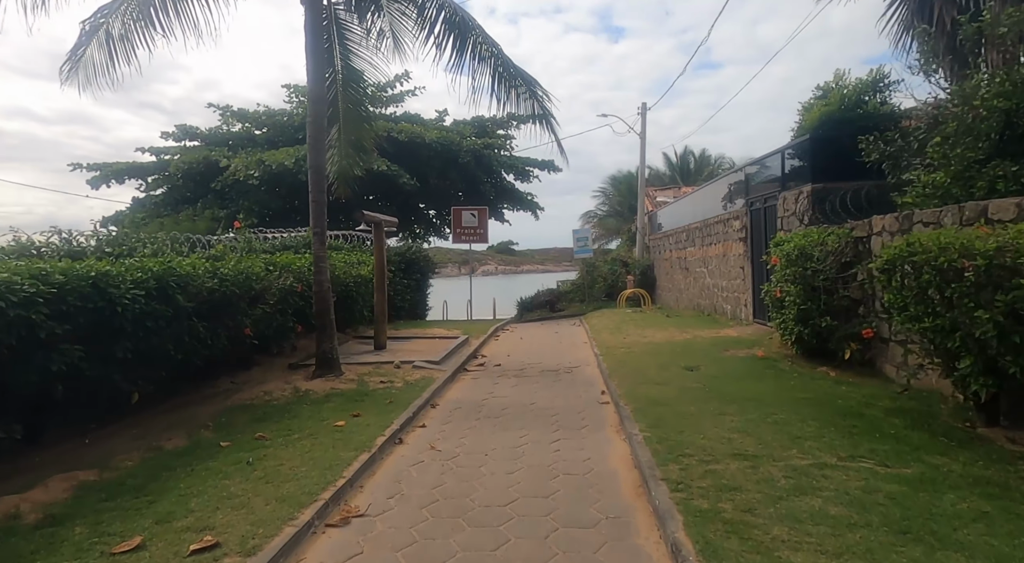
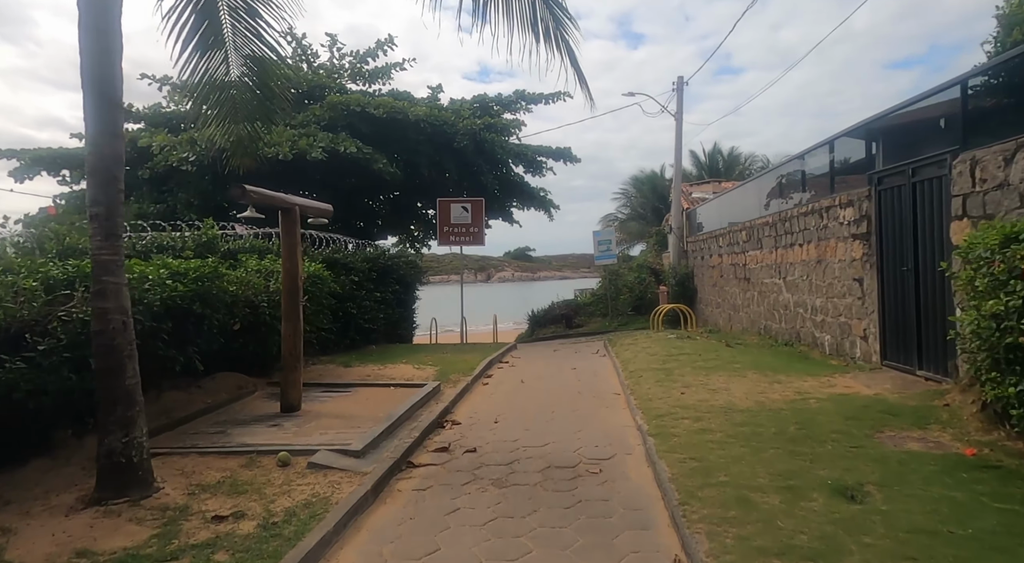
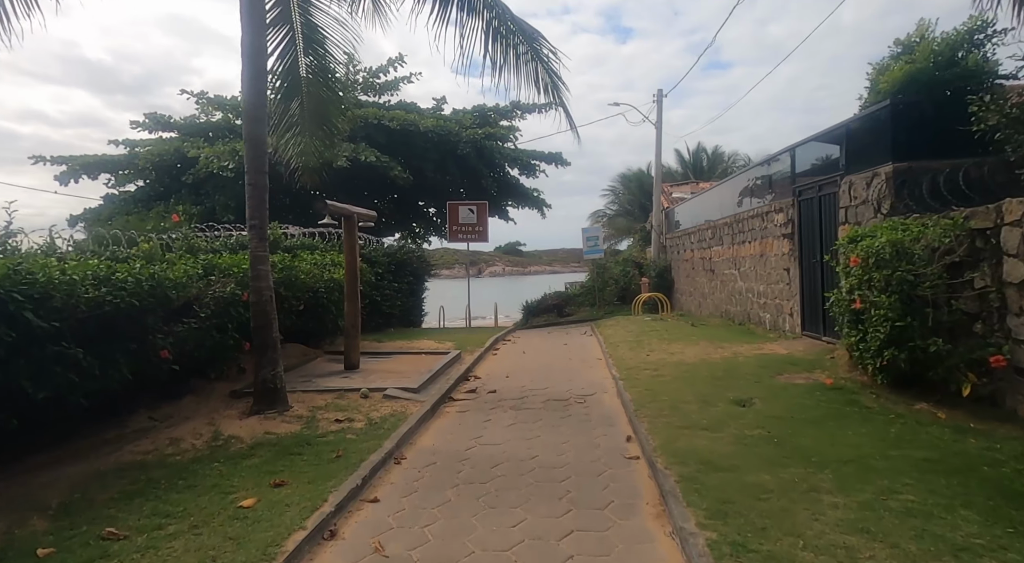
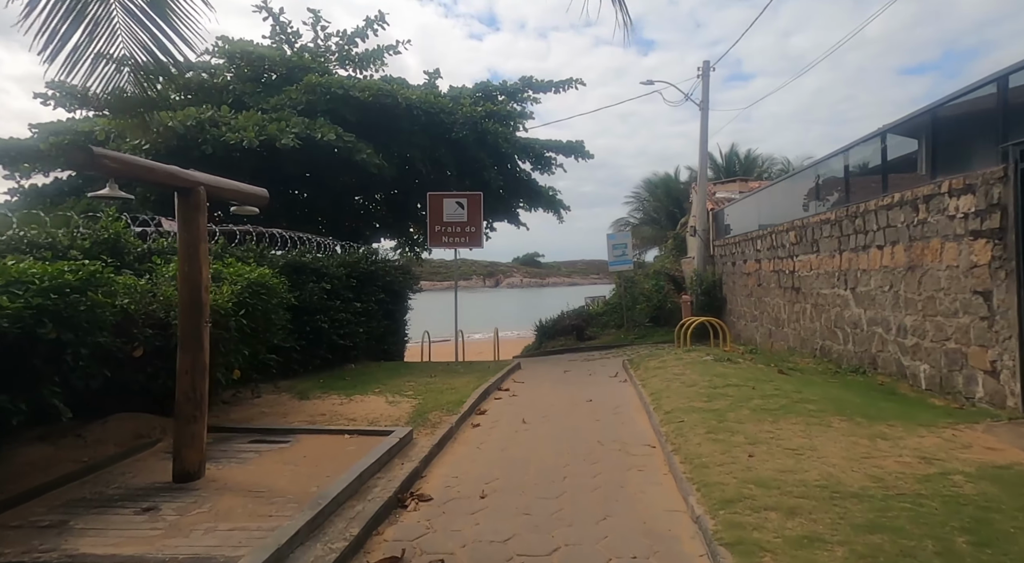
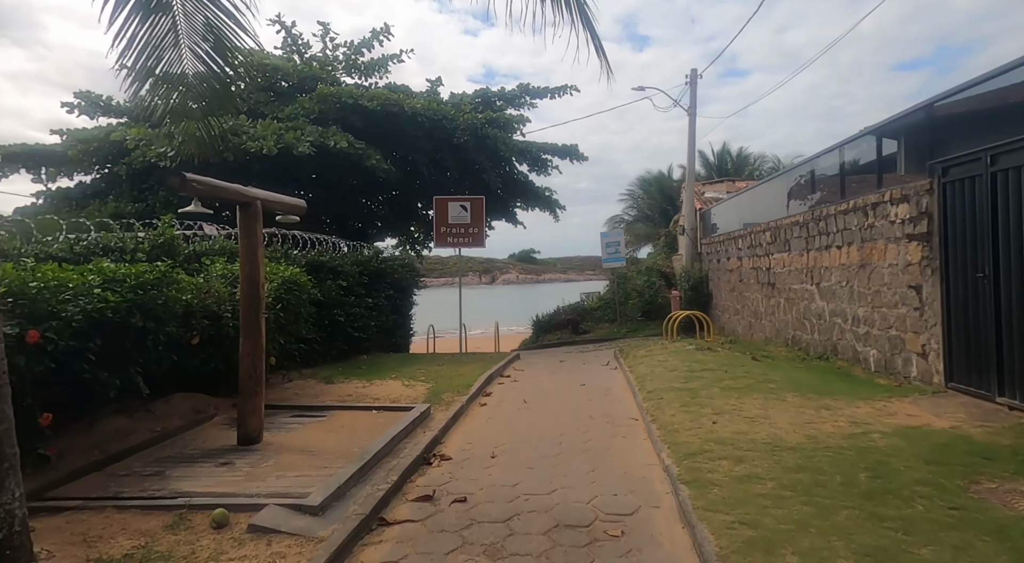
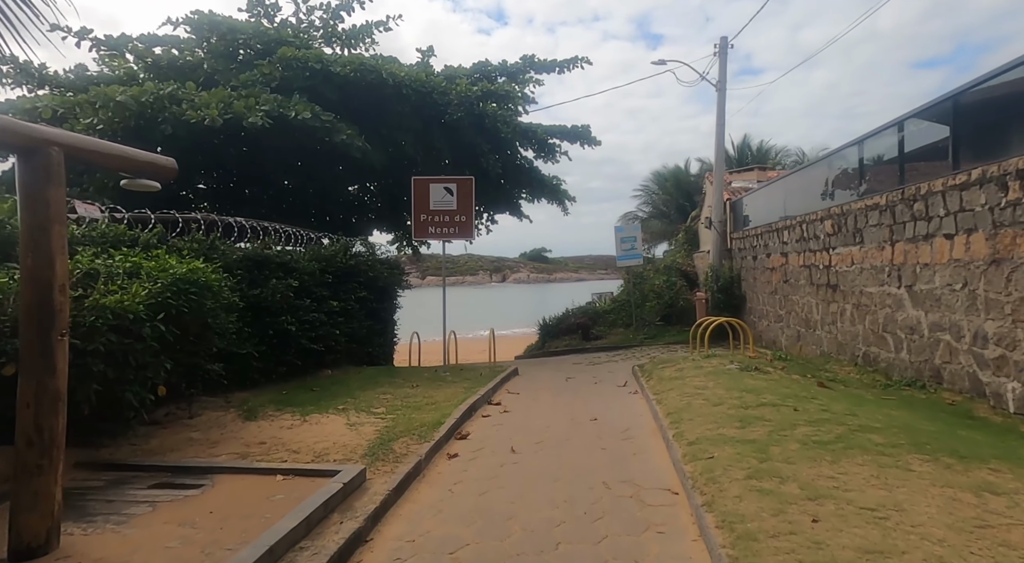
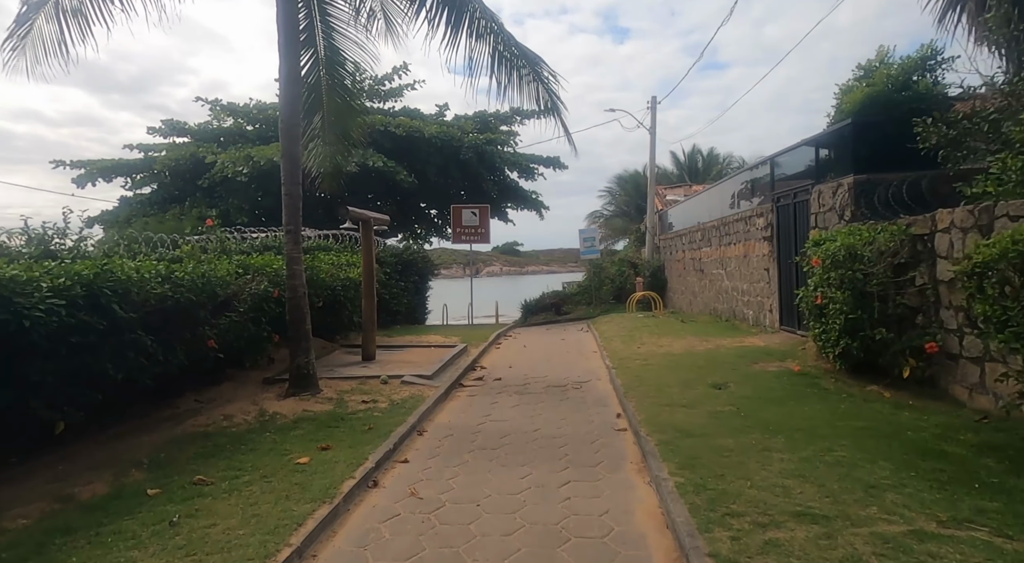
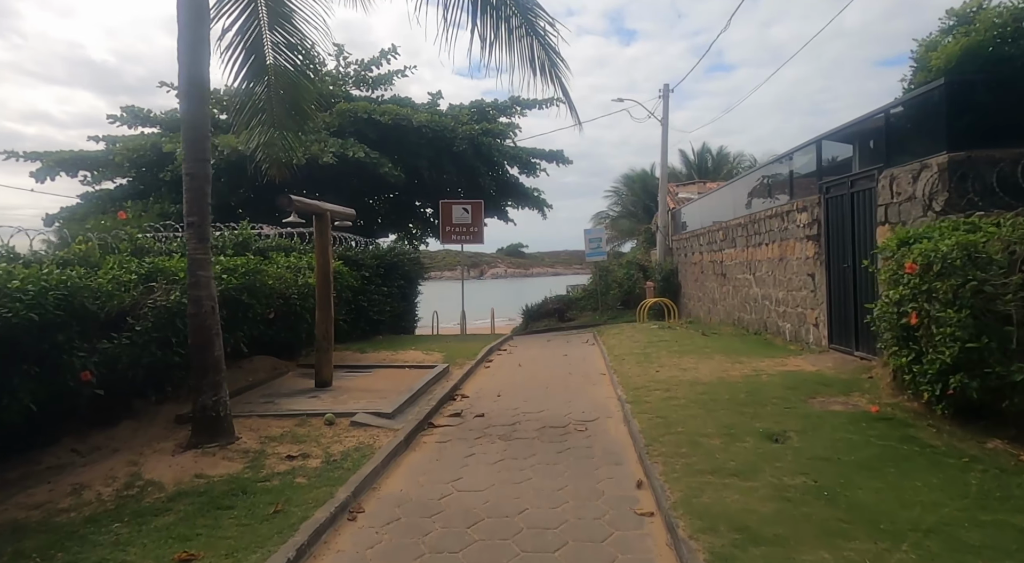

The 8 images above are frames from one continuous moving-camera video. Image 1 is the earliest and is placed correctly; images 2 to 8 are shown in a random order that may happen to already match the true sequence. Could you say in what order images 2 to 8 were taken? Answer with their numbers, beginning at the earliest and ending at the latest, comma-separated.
7, 3, 8, 2, 5, 4, 6
